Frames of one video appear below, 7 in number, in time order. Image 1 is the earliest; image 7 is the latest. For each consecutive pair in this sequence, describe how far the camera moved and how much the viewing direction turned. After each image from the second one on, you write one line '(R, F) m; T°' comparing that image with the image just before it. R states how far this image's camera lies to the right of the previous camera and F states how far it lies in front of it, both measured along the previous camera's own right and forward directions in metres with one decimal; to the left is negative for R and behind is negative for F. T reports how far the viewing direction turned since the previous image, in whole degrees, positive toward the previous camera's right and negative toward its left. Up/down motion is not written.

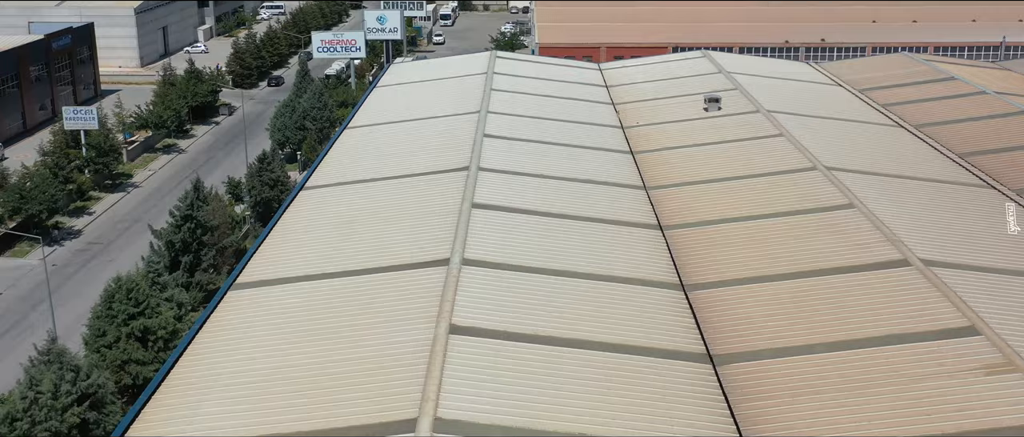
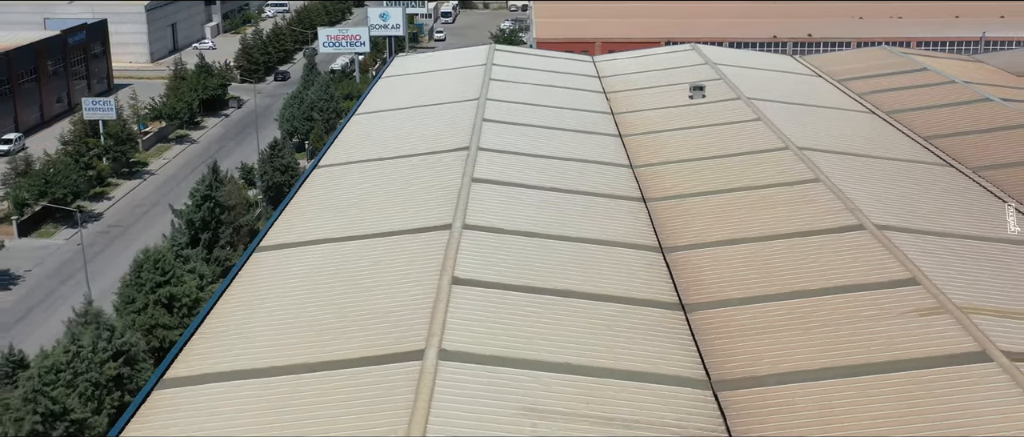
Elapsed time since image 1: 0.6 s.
(0.0, -1.5) m; 0°
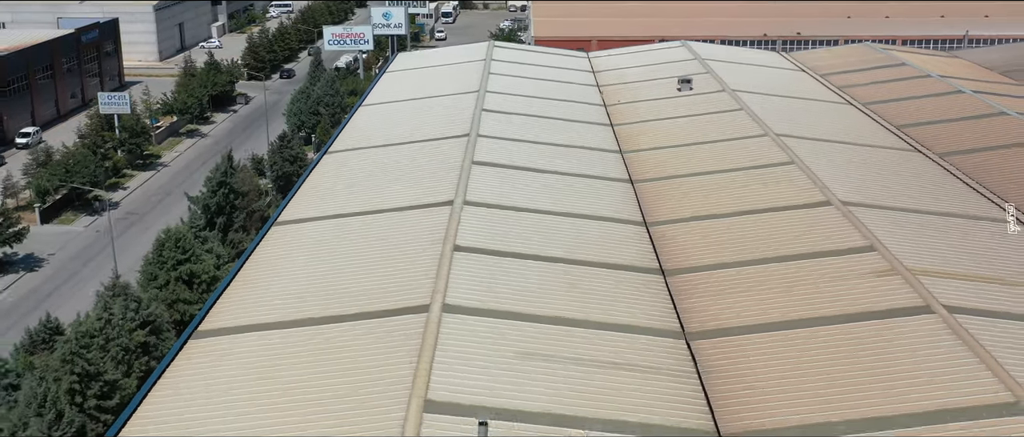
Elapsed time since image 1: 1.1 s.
(0.0, -1.3) m; 0°
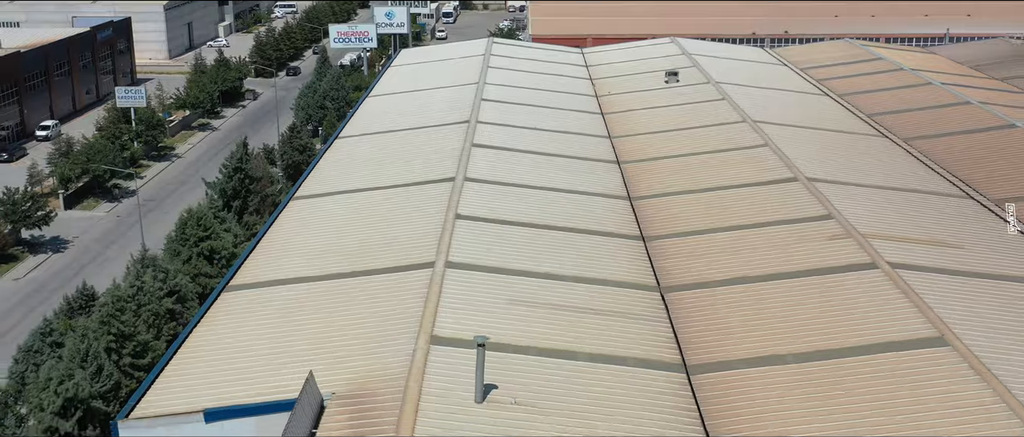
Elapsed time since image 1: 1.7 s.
(0.0, -1.6) m; 0°
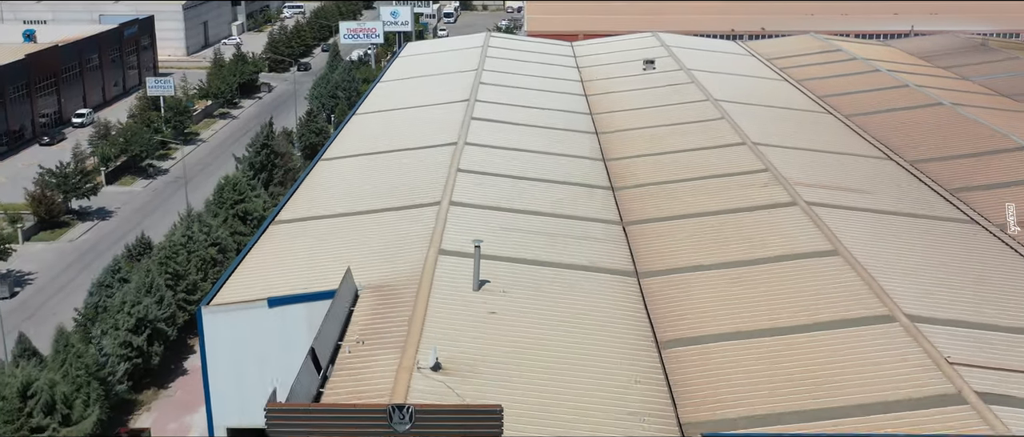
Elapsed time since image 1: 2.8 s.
(+0.1, -3.3) m; 0°
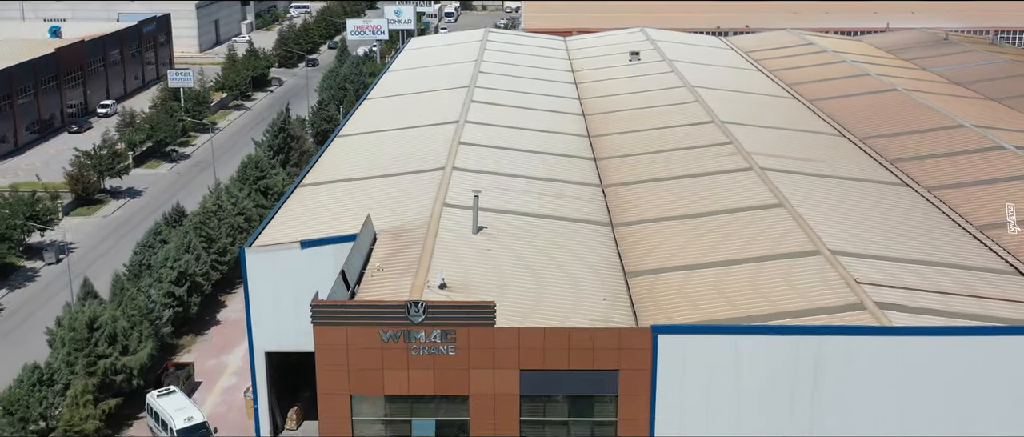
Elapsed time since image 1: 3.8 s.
(+0.1, -2.7) m; 0°
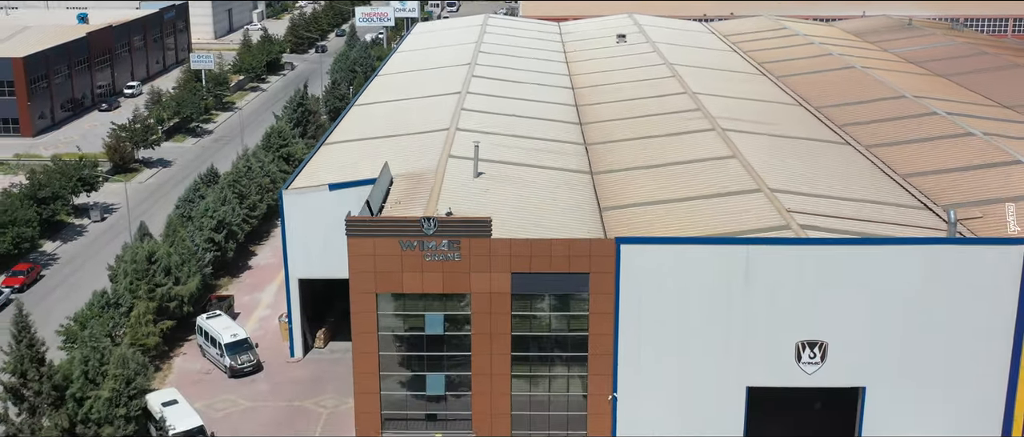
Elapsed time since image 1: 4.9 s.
(+0.1, -3.1) m; 0°
